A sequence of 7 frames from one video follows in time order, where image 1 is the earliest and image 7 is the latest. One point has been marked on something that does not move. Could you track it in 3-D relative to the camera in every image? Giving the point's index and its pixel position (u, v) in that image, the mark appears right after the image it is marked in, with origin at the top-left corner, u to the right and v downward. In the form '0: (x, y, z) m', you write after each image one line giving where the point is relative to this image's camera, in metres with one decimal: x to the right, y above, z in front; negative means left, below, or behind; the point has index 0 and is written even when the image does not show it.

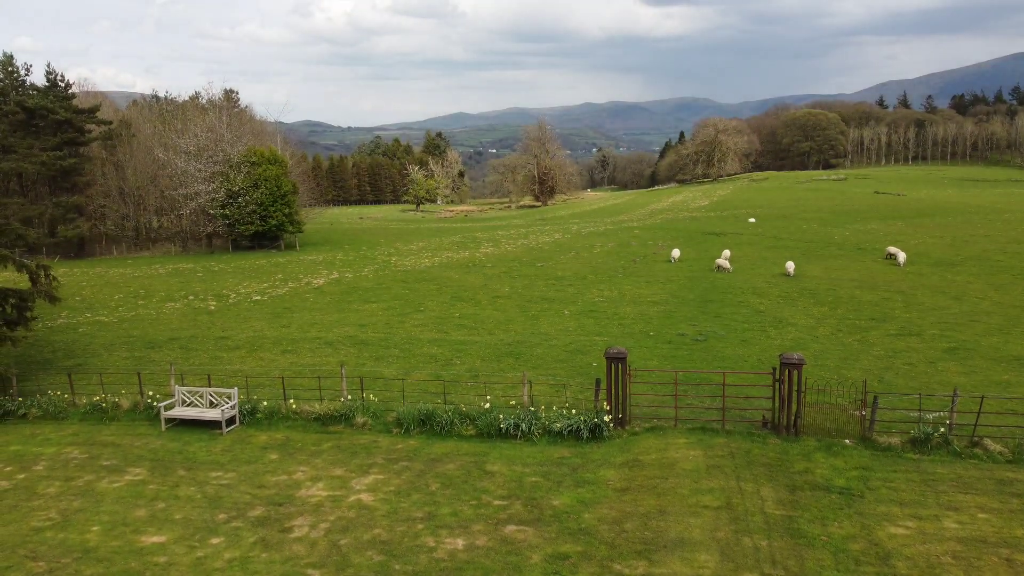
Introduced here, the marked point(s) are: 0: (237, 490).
0: (-4.7, -3.4, +12.0) m
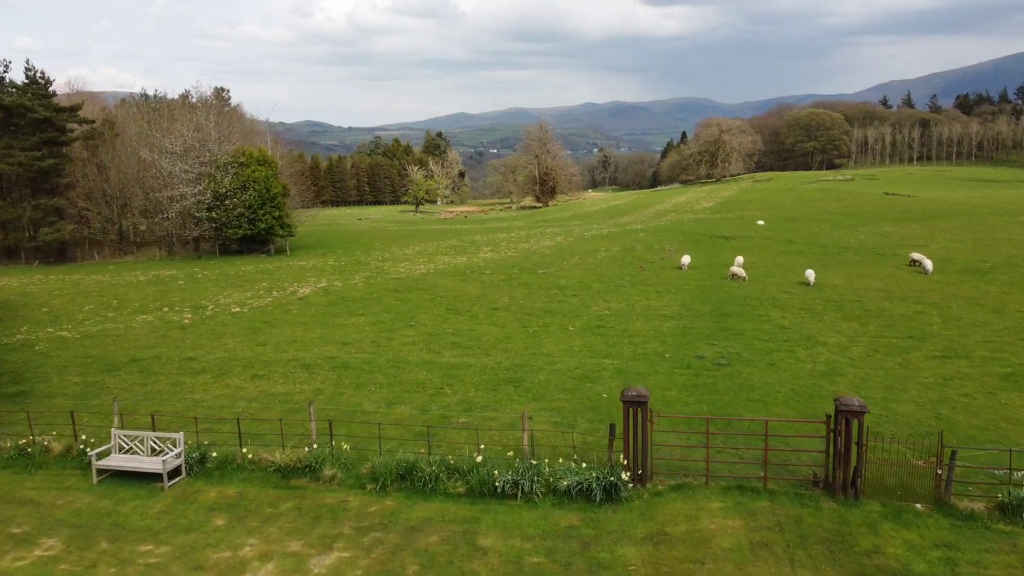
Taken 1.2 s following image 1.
0: (-4.7, -3.9, +9.6) m
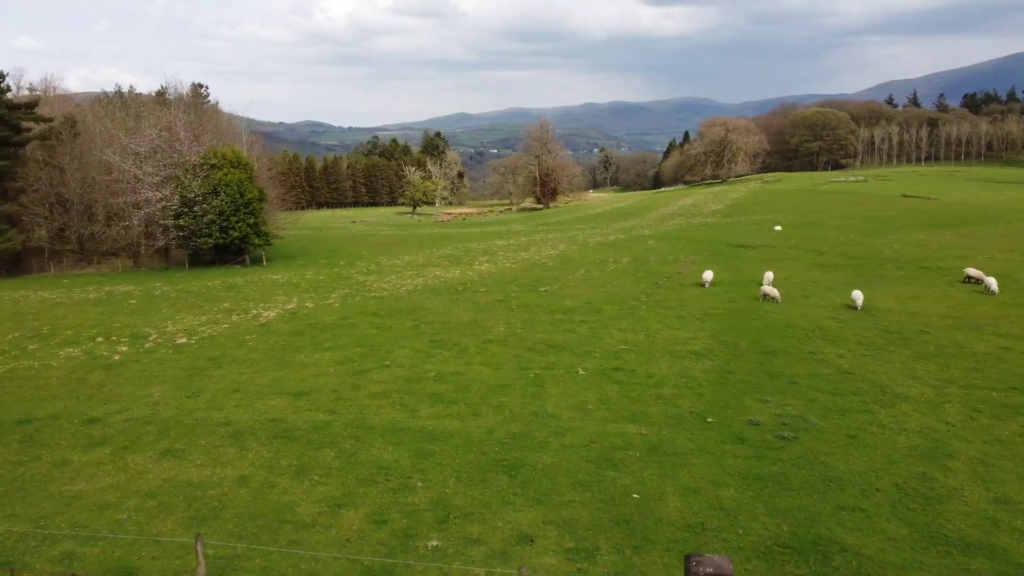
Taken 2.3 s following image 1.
0: (-4.8, -4.8, +5.0) m
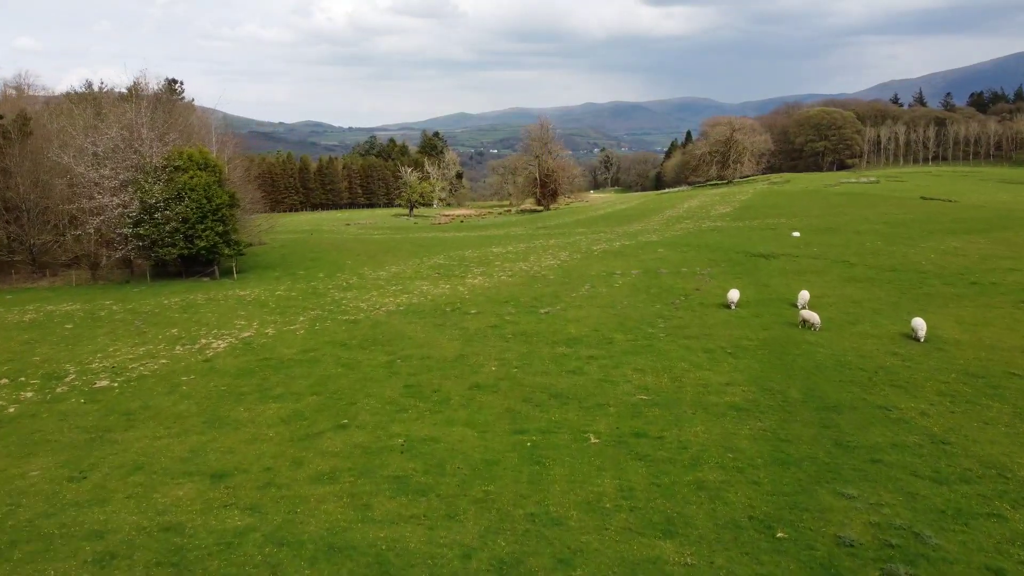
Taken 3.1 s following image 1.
0: (-5.0, -5.7, +0.5) m
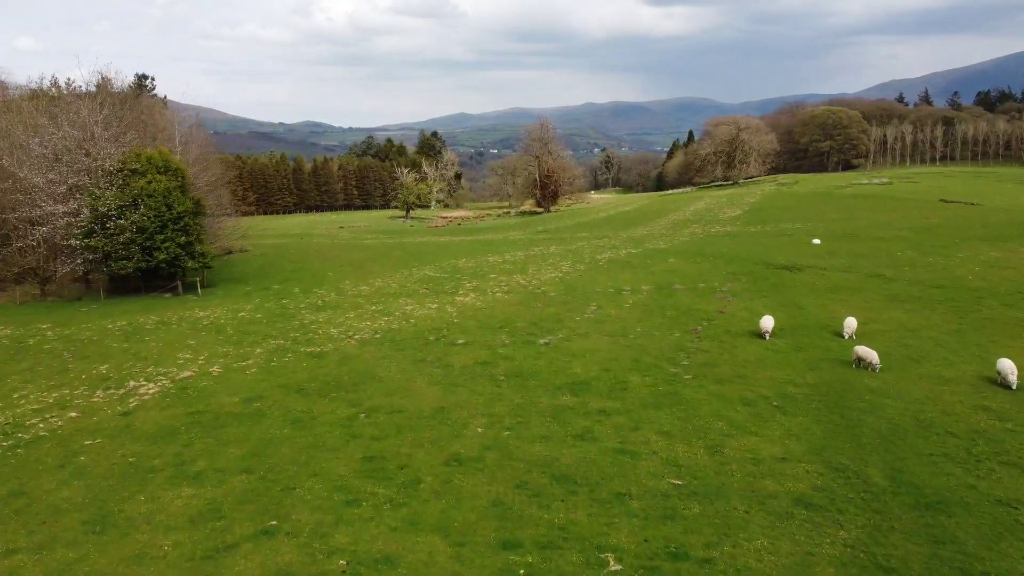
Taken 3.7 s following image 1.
0: (-5.2, -6.6, -3.9) m
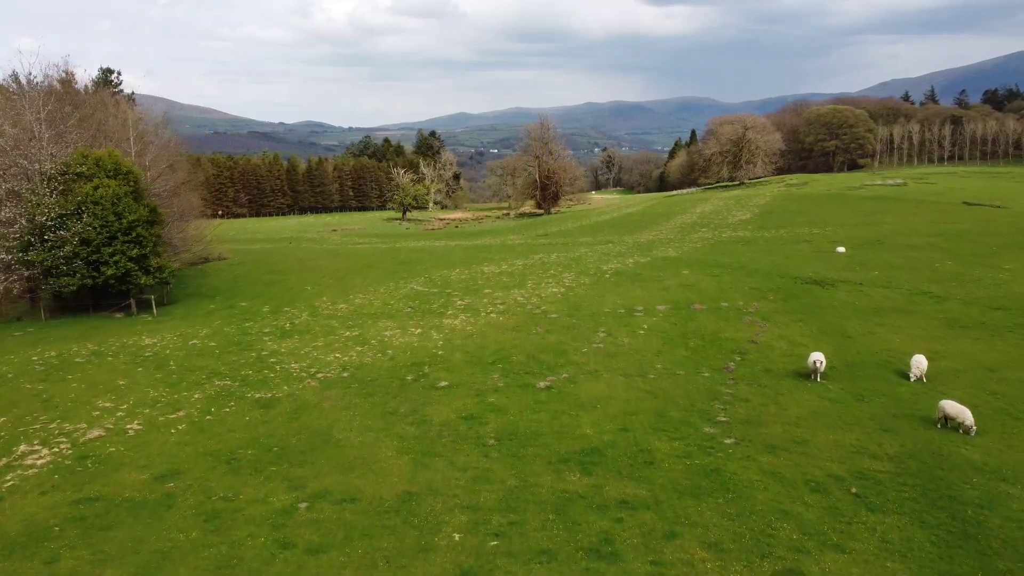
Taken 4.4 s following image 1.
0: (-5.4, -7.6, -8.4) m
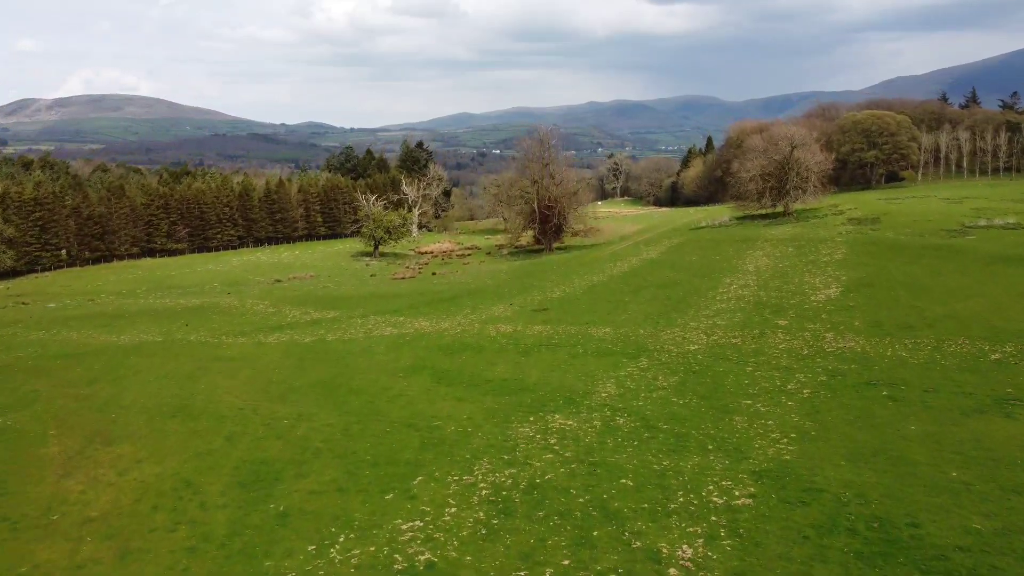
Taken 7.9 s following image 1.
0: (-7.3, -17.1, -35.6) m
